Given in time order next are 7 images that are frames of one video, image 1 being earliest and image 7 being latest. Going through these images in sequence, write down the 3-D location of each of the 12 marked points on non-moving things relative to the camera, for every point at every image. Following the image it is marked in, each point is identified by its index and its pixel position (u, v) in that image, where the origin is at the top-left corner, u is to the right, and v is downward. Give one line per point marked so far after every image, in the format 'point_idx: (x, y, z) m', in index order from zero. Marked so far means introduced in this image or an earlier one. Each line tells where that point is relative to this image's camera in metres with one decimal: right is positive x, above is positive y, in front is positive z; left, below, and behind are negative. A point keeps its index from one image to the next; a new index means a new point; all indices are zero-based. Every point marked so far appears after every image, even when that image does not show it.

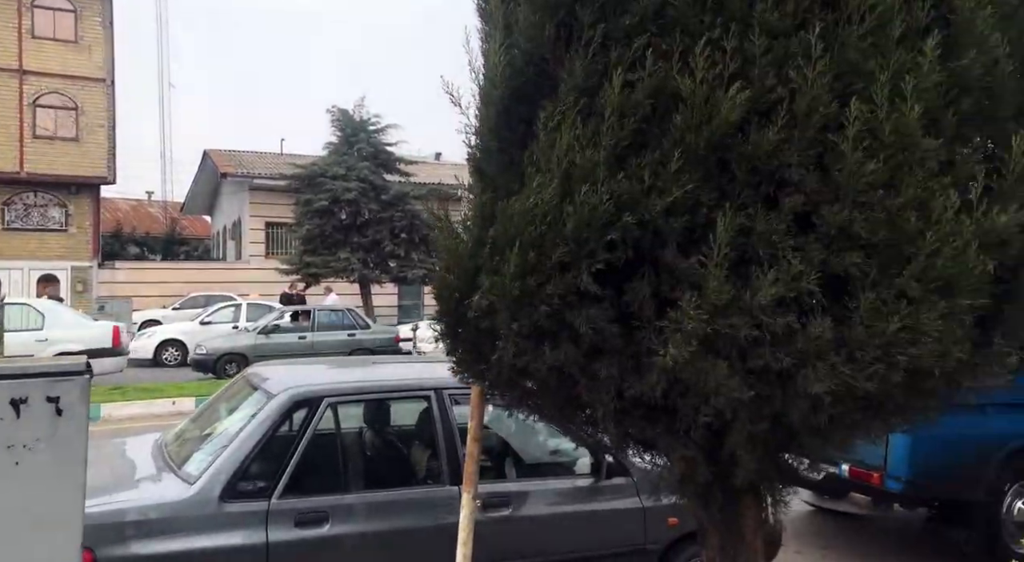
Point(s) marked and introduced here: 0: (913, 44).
0: (+0.6, +0.4, +1.5) m
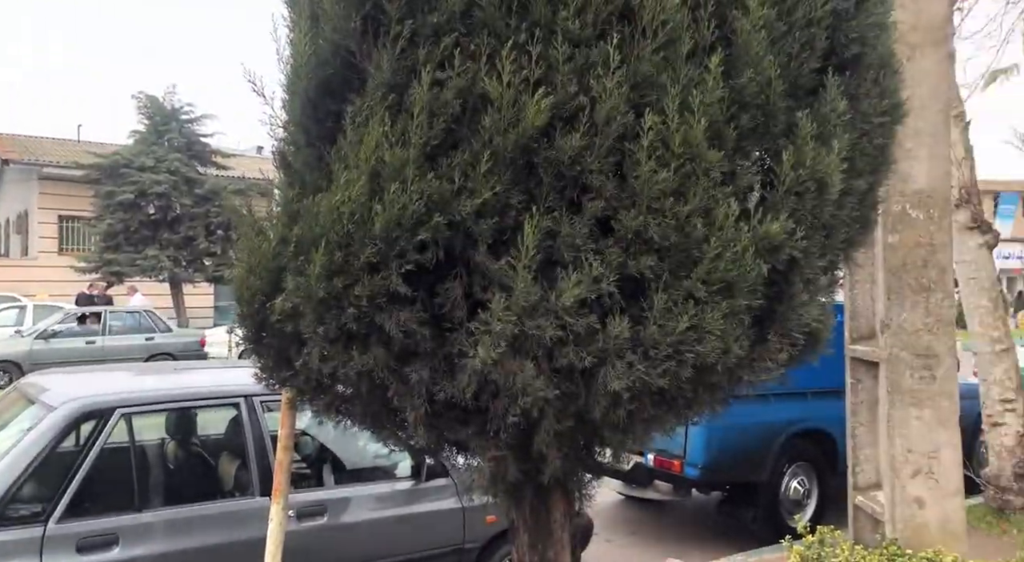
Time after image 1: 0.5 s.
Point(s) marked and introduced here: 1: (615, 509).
0: (+0.3, +0.4, +1.6) m
1: (+0.7, -1.5, +6.0) m
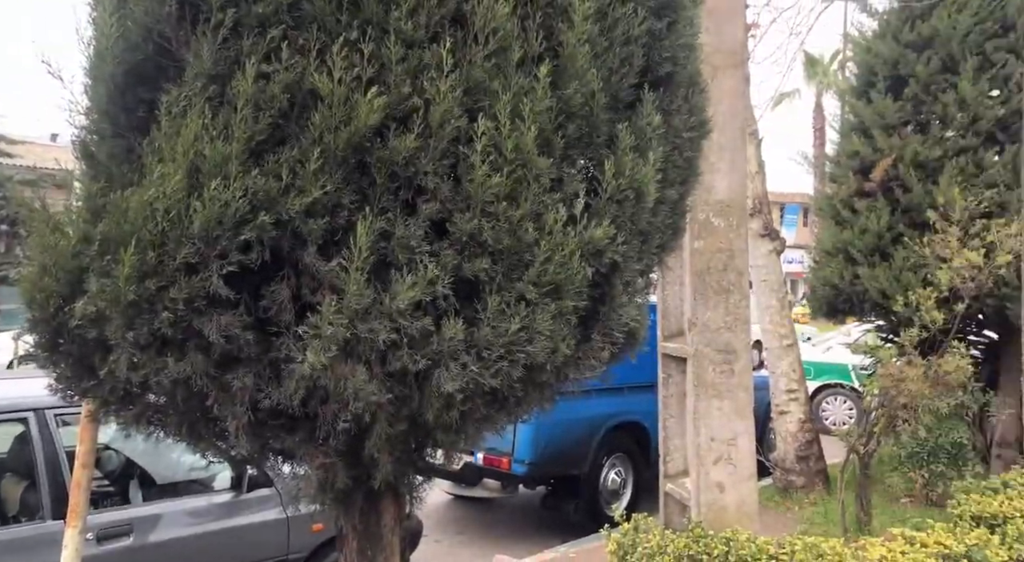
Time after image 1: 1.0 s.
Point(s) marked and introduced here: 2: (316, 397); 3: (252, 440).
0: (0.0, +0.4, +1.6) m
1: (-0.5, -1.5, +6.0) m
2: (-0.3, -0.2, +1.5) m
3: (-0.5, -0.3, +1.6) m
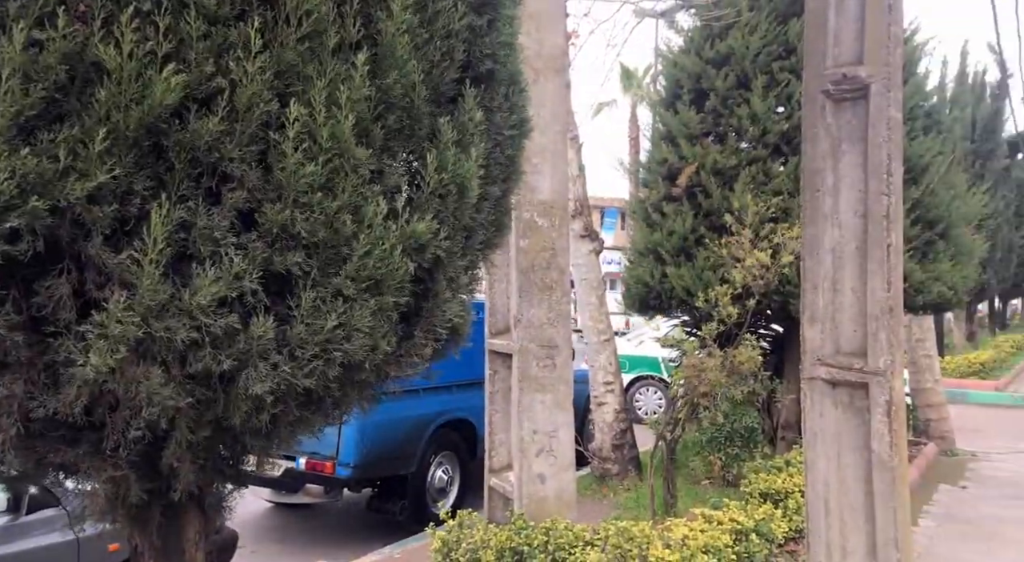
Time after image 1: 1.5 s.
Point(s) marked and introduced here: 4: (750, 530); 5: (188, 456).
0: (-0.3, +0.4, +1.6) m
1: (-1.6, -1.5, +5.7) m
2: (-0.6, -0.2, +1.4) m
3: (-0.8, -0.3, +1.4) m
4: (+1.2, -1.2, +4.5) m
5: (-0.5, -0.3, +1.5) m
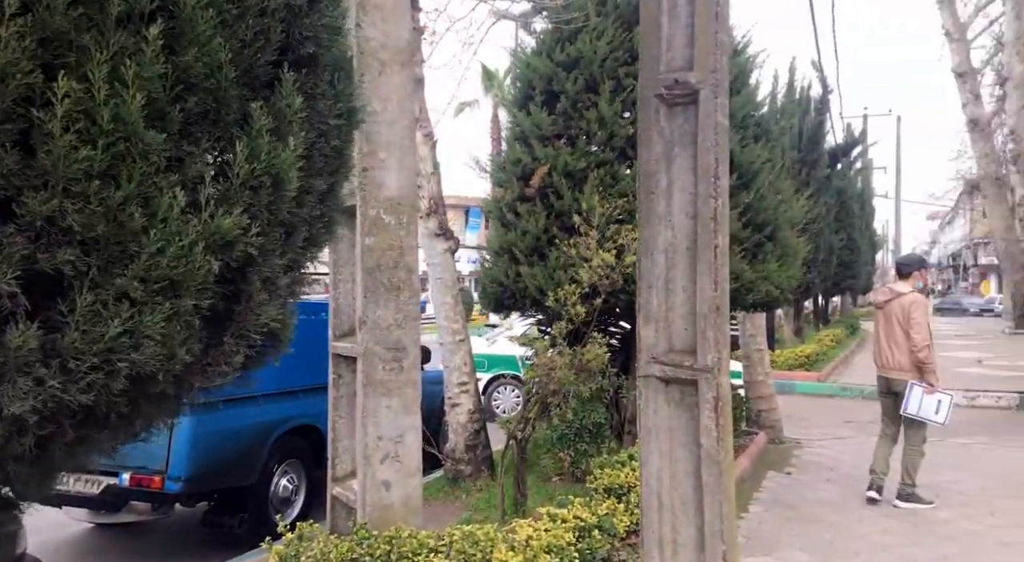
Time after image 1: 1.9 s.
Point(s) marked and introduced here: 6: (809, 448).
0: (-0.6, +0.4, +1.4) m
1: (-2.5, -1.5, +5.3) m
2: (-0.9, -0.2, +1.2) m
3: (-1.0, -0.3, +1.2) m
4: (+0.4, -1.2, +4.5) m
5: (-0.8, -0.3, +1.3) m
6: (+3.9, -2.2, +12.0) m
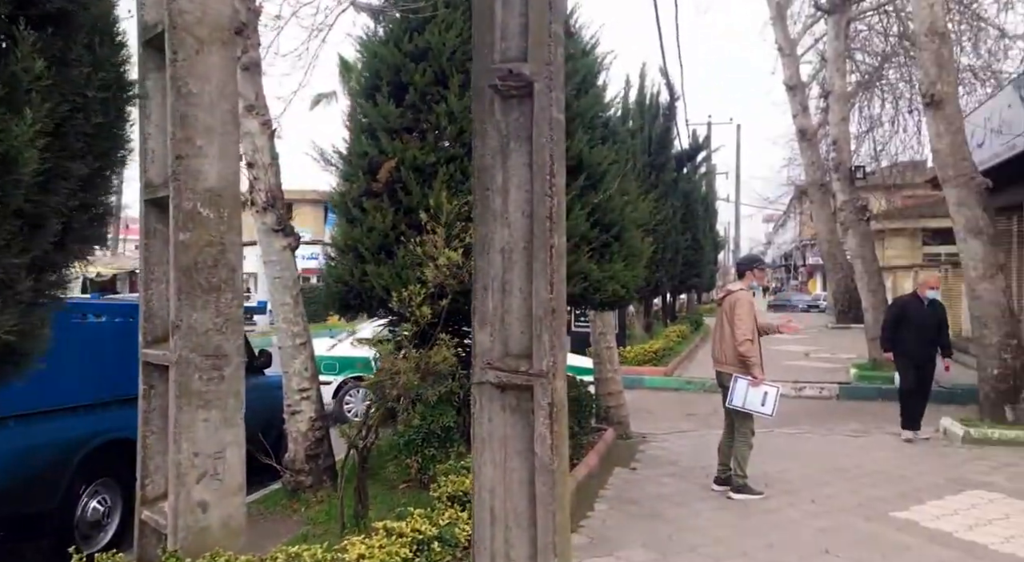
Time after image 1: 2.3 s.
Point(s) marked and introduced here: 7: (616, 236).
0: (-0.8, +0.4, +1.0) m
1: (-3.4, -1.5, +4.6) m
2: (-1.1, -0.2, +0.8) m
3: (-1.3, -0.3, +0.8) m
4: (-0.4, -1.2, +4.3) m
5: (-1.0, -0.3, +0.9) m
6: (+1.9, -2.2, +12.3) m
7: (+1.1, +0.5, +9.6) m
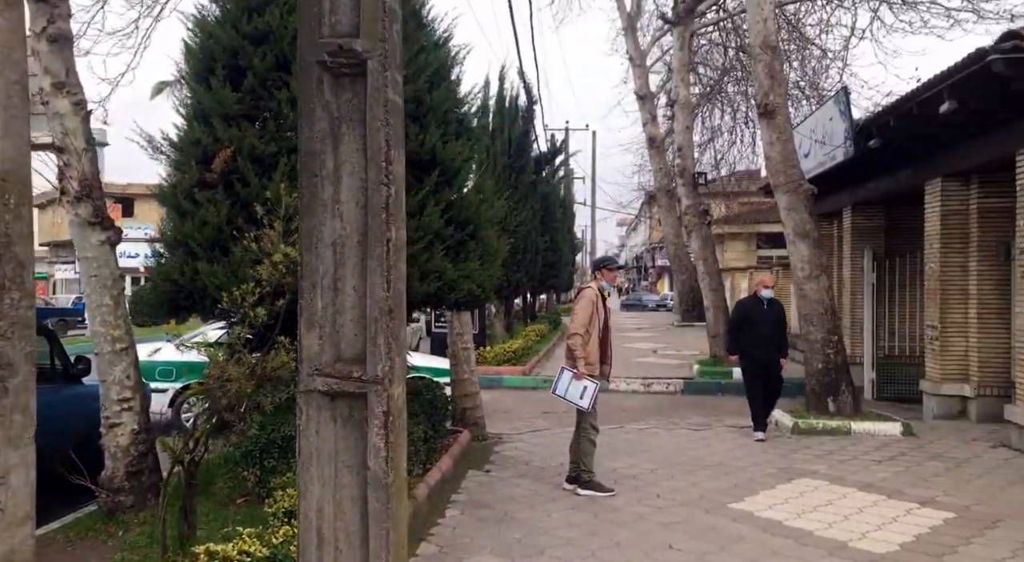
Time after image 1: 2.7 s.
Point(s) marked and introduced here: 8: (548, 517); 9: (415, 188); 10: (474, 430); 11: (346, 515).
0: (-1.0, +0.4, +0.6) m
1: (-4.1, -1.5, +3.7) m
2: (-1.3, -0.2, +0.3) m
3: (-1.4, -0.3, +0.3) m
4: (-1.1, -1.2, +3.9) m
5: (-1.2, -0.3, +0.4) m
6: (0.0, -2.2, +12.1) m
7: (-0.4, +0.5, +9.3) m
8: (+0.3, -2.2, +8.3) m
9: (-0.9, +0.9, +8.5) m
10: (-0.5, -2.0, +12.3) m
11: (-0.5, -0.8, +2.9) m
